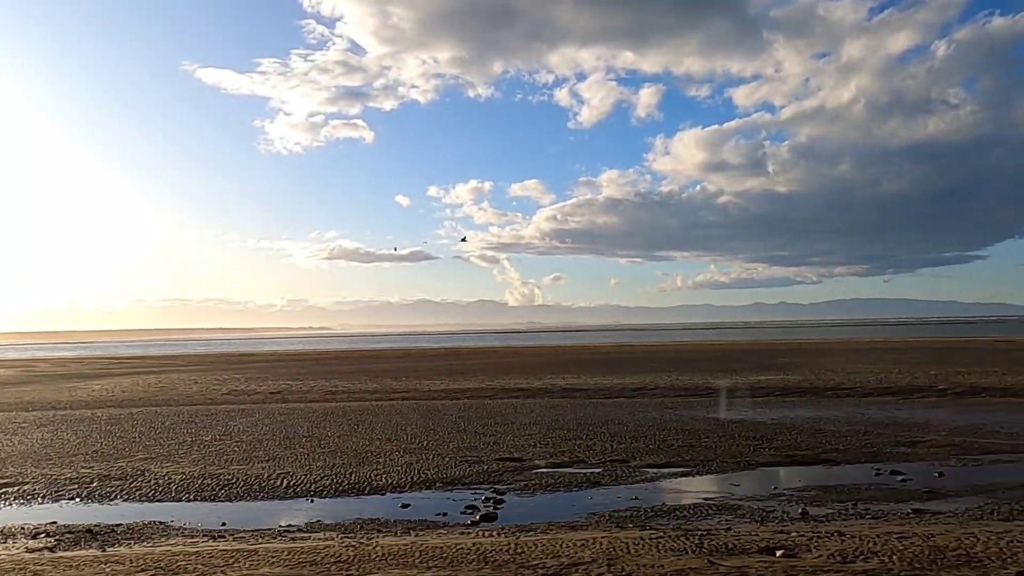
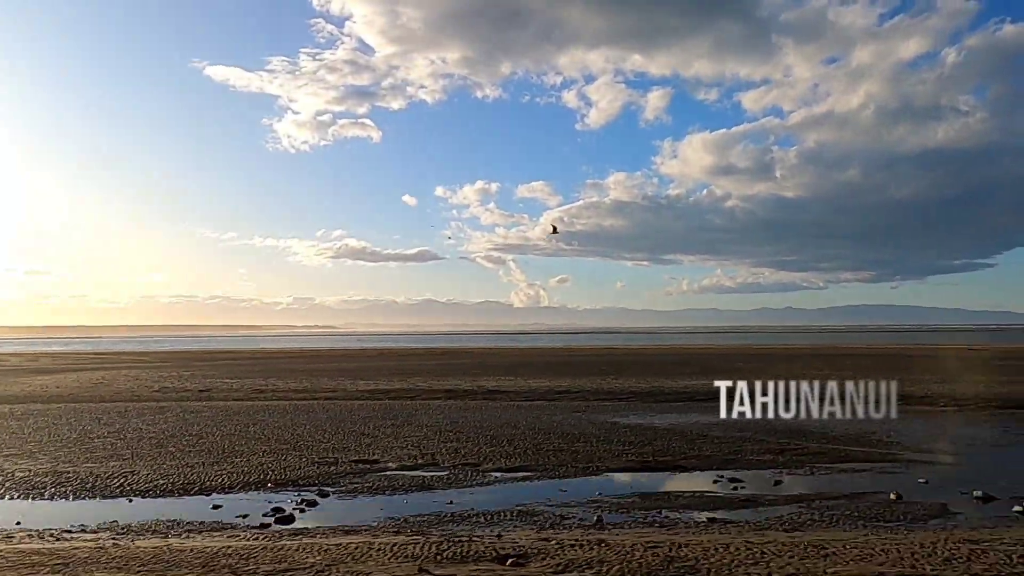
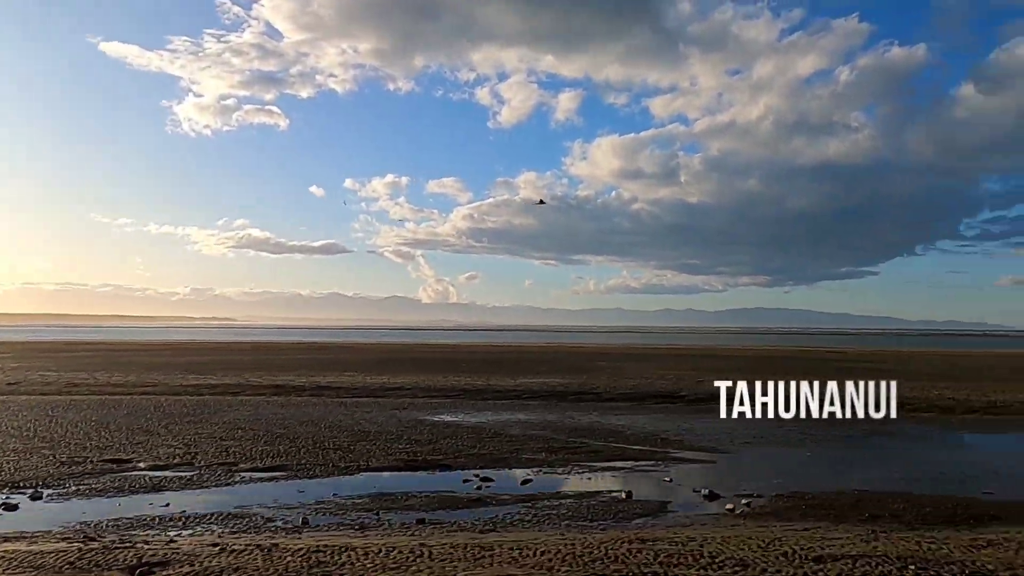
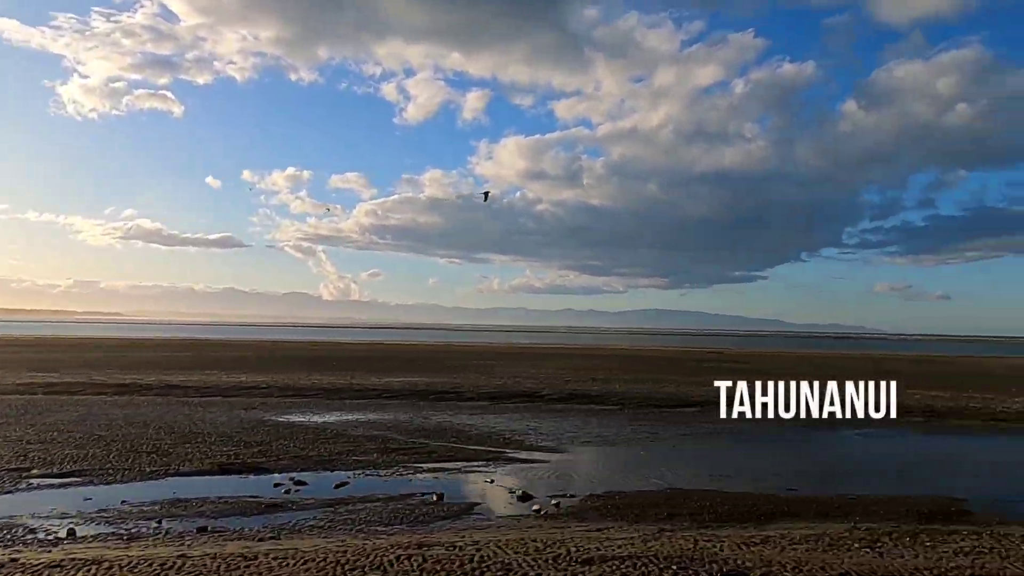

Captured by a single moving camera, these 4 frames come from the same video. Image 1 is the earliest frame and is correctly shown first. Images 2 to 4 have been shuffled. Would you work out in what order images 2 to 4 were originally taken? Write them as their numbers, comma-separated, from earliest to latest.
2, 3, 4
